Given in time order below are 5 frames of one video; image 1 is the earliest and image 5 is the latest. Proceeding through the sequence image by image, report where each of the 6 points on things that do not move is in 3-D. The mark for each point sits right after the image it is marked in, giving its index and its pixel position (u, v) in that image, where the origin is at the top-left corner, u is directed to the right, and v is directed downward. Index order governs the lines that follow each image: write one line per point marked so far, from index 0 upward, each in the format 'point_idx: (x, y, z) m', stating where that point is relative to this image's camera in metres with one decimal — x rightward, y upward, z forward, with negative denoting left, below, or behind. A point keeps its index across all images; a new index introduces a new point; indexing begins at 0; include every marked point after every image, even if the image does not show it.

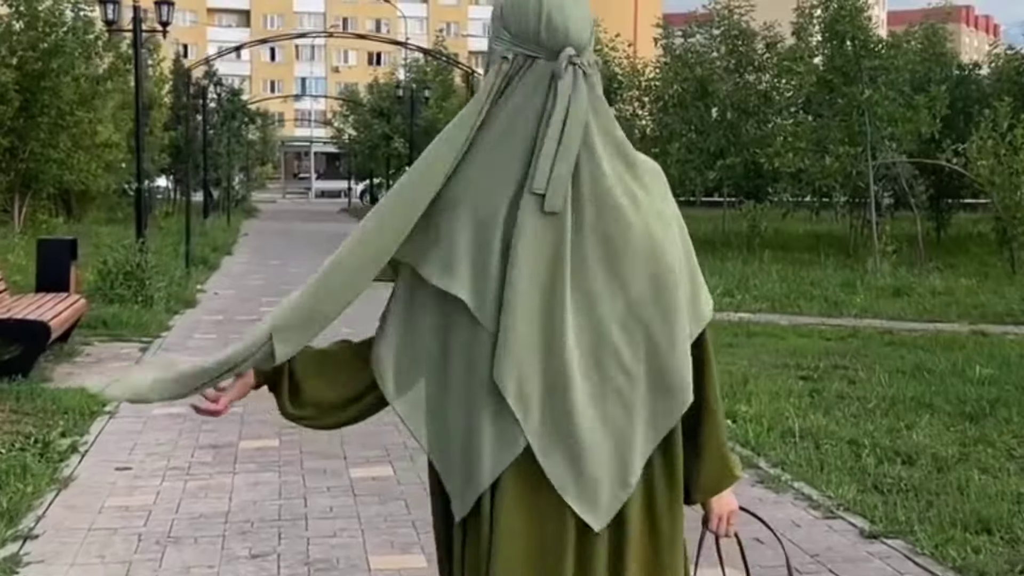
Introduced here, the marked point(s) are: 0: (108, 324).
0: (-4.0, -0.4, +13.4) m
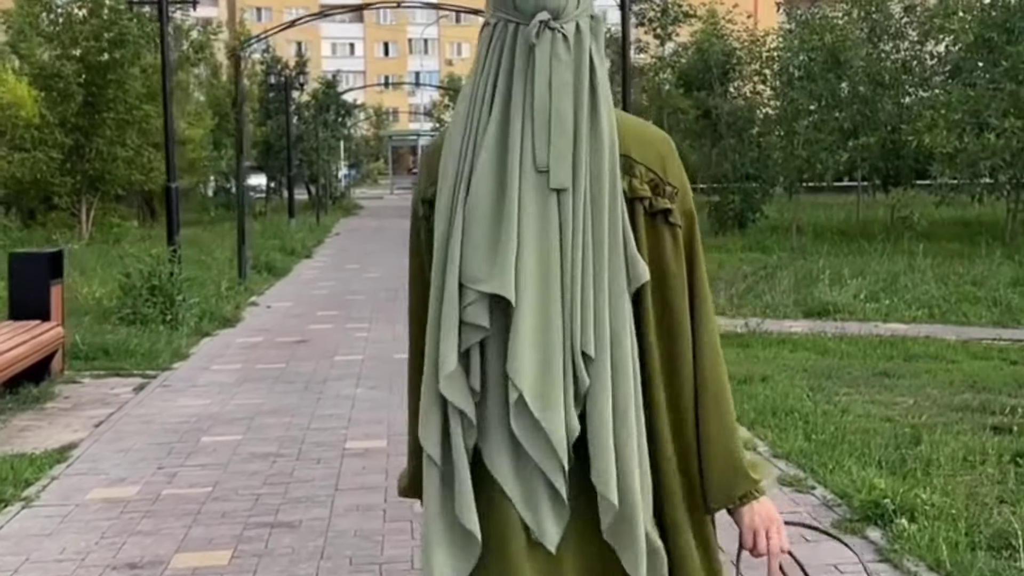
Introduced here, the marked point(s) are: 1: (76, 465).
0: (-3.3, -0.5, +11.0) m
1: (-2.3, -0.9, +7.2) m
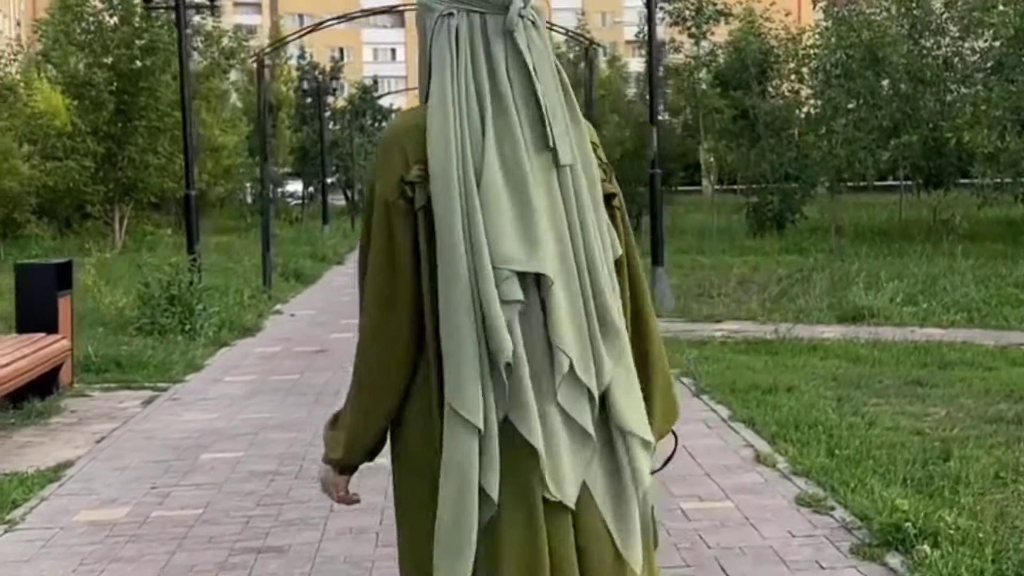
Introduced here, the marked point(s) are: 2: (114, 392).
0: (-3.1, -0.6, +10.8) m
1: (-2.3, -1.0, +6.9) m
2: (-2.9, -0.8, +10.0) m
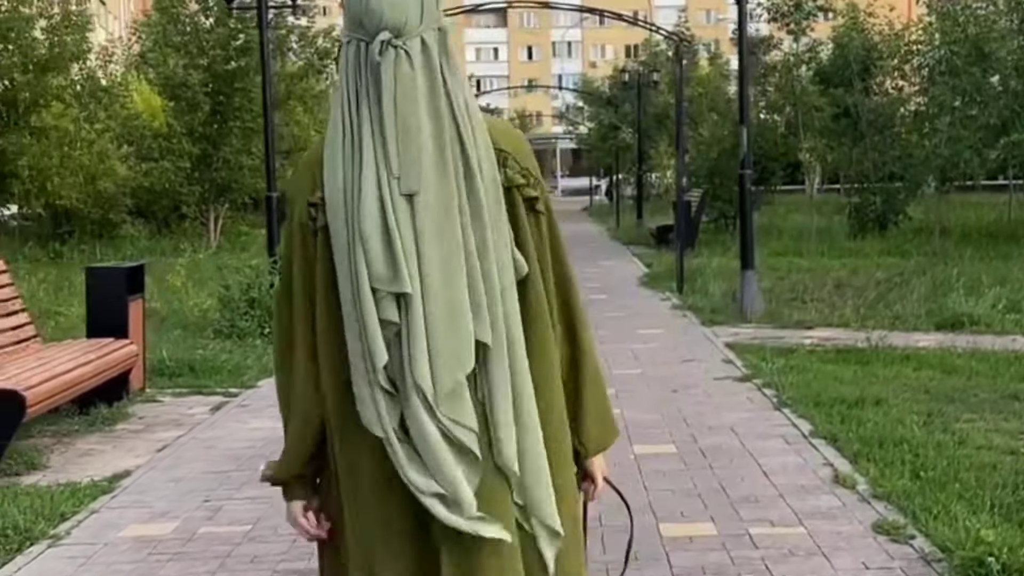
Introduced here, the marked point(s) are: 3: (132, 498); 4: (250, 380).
0: (-2.5, -0.6, +10.7) m
1: (-2.0, -1.0, +6.8) m
2: (-2.4, -0.8, +9.9) m
3: (-1.9, -1.0, +6.8) m
4: (-2.0, -0.7, +10.7) m
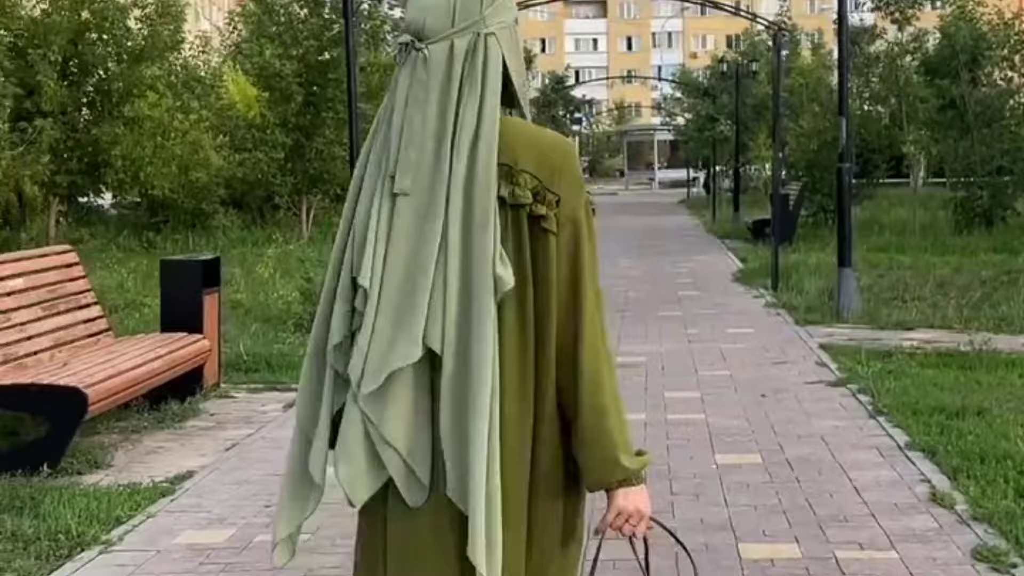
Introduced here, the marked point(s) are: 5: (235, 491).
0: (-1.9, -0.6, +10.6) m
1: (-1.6, -1.0, +6.6) m
2: (-1.8, -0.8, +9.7) m
3: (-1.5, -1.0, +6.5) m
4: (-1.4, -0.7, +10.4) m
5: (-1.4, -1.0, +6.8) m
